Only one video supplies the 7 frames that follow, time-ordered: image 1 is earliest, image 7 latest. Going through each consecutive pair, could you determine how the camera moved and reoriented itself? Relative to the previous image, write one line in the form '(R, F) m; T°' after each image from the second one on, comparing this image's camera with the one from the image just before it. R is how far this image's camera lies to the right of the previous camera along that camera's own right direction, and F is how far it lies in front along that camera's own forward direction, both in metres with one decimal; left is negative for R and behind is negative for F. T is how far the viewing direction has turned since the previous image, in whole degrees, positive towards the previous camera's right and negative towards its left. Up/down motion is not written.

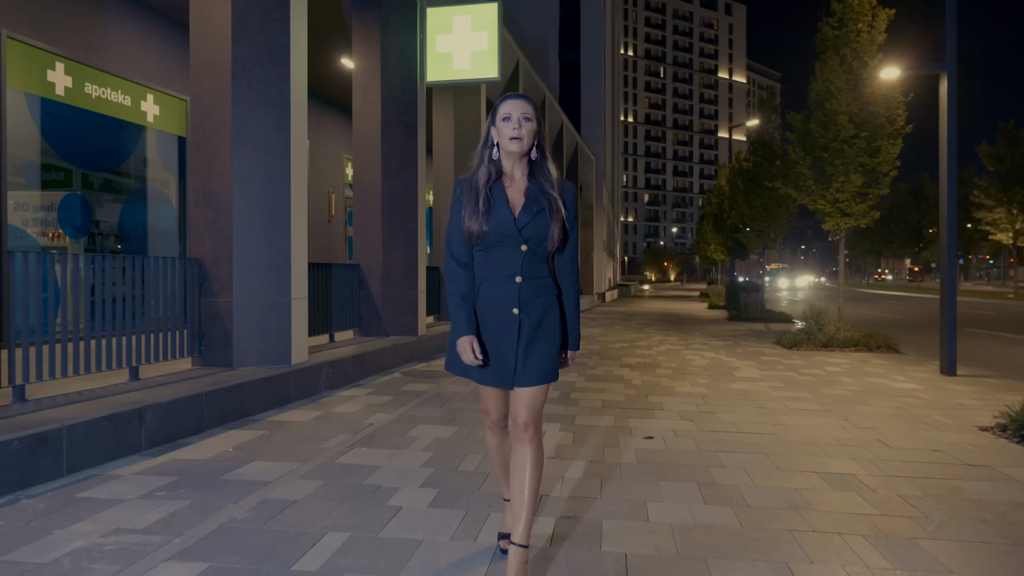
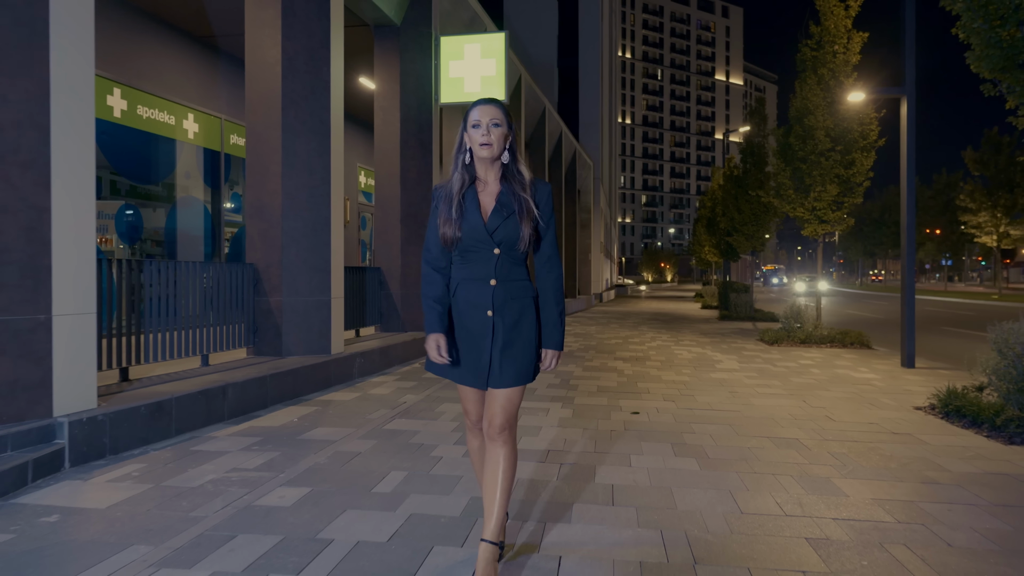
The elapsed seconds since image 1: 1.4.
(-0.1, -1.1) m; 0°
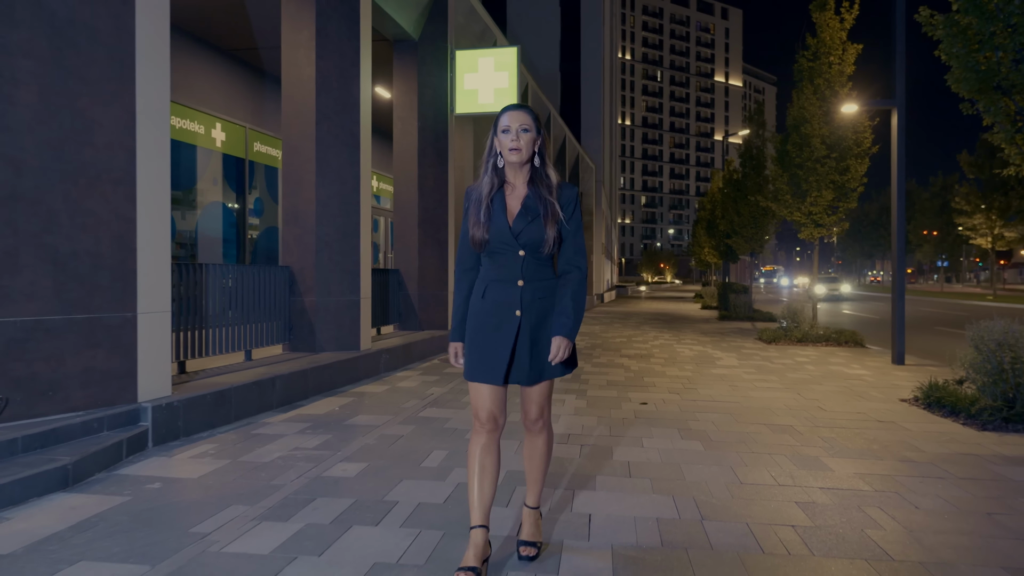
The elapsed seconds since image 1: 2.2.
(-0.1, -0.6) m; 0°
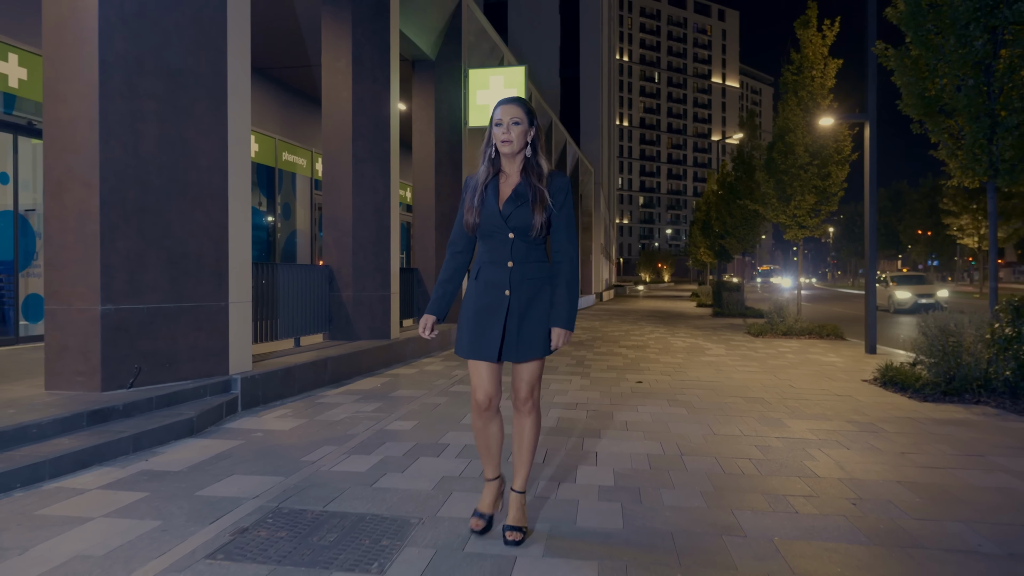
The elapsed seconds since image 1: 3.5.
(-0.1, -1.2) m; 0°
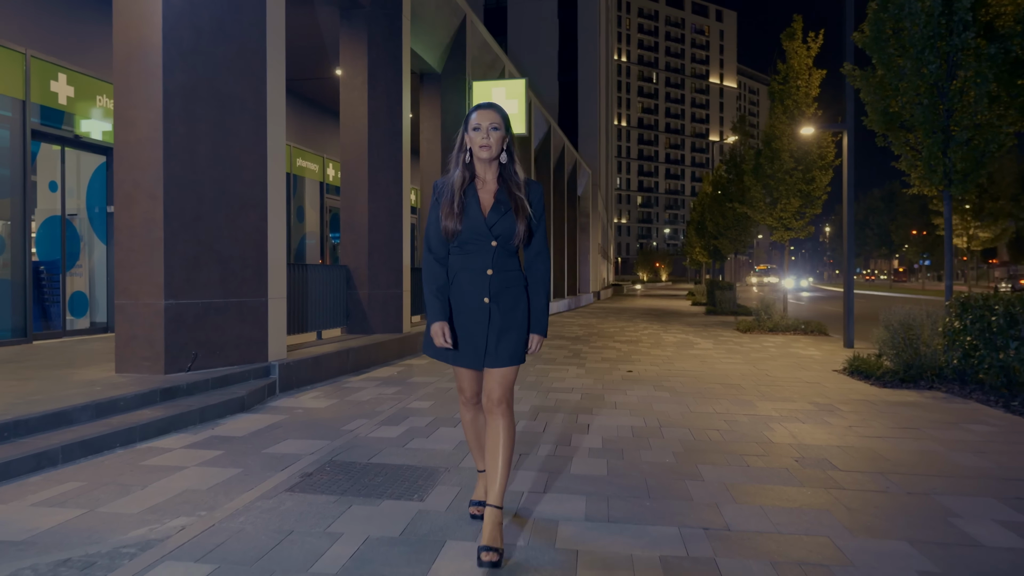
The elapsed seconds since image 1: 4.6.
(0.0, -0.9) m; 0°
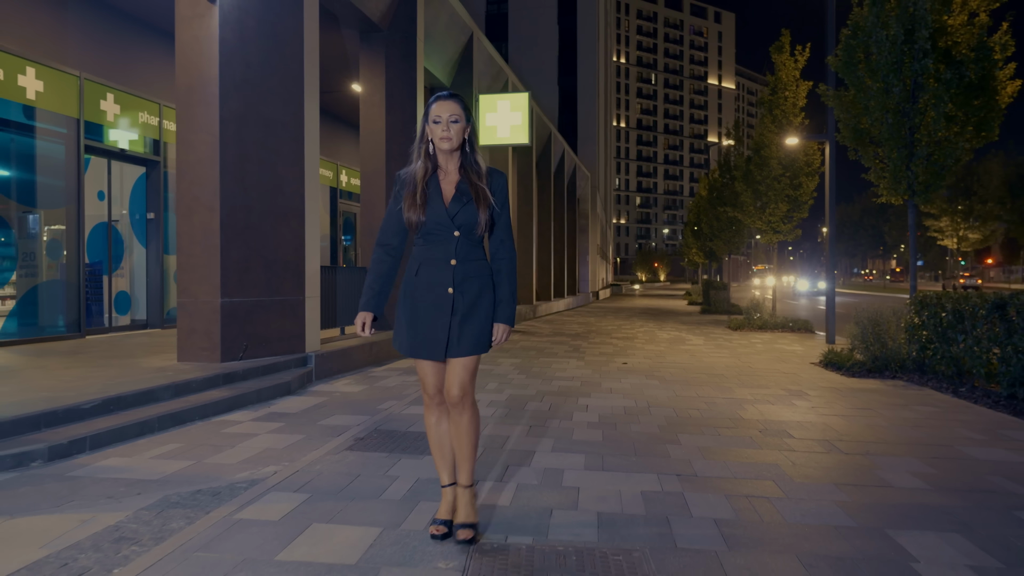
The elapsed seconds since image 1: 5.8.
(-0.1, -1.0) m; 0°
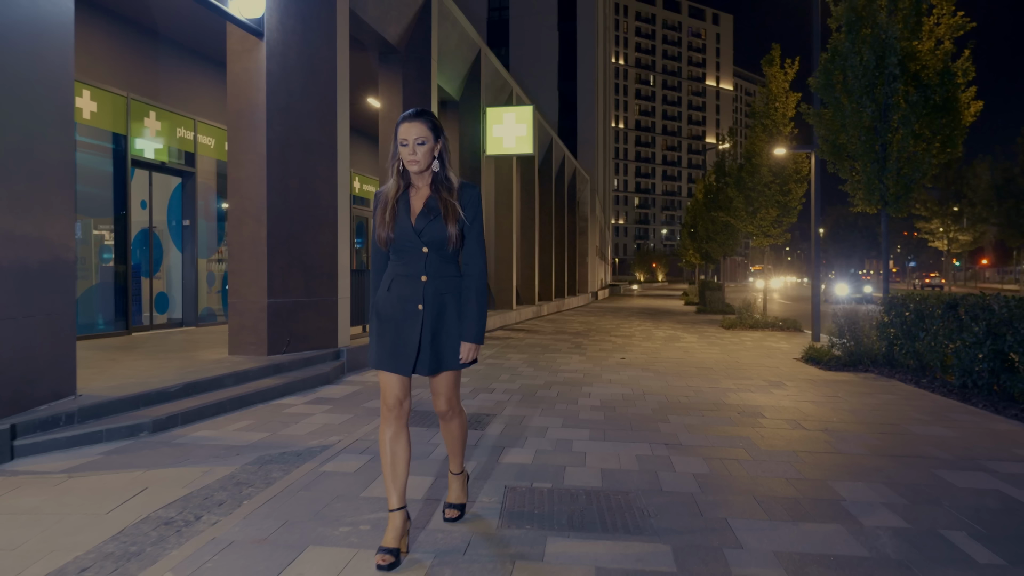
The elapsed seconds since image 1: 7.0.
(-0.1, -1.0) m; 0°
